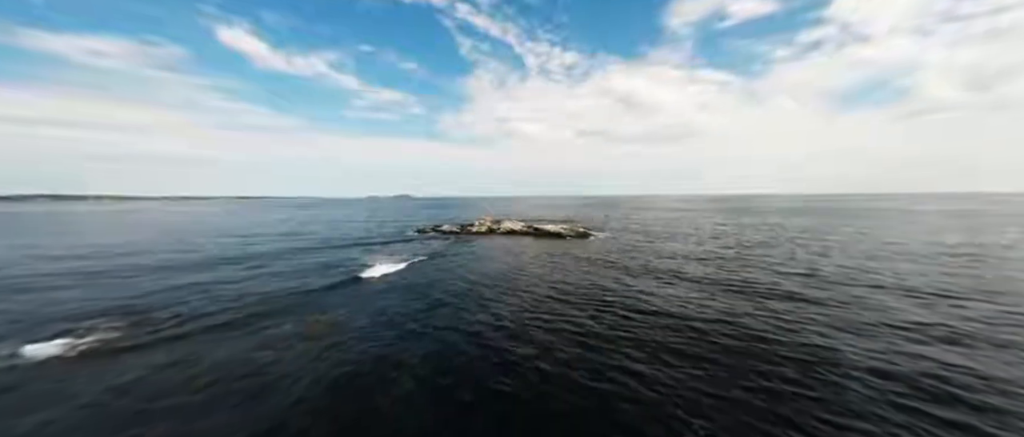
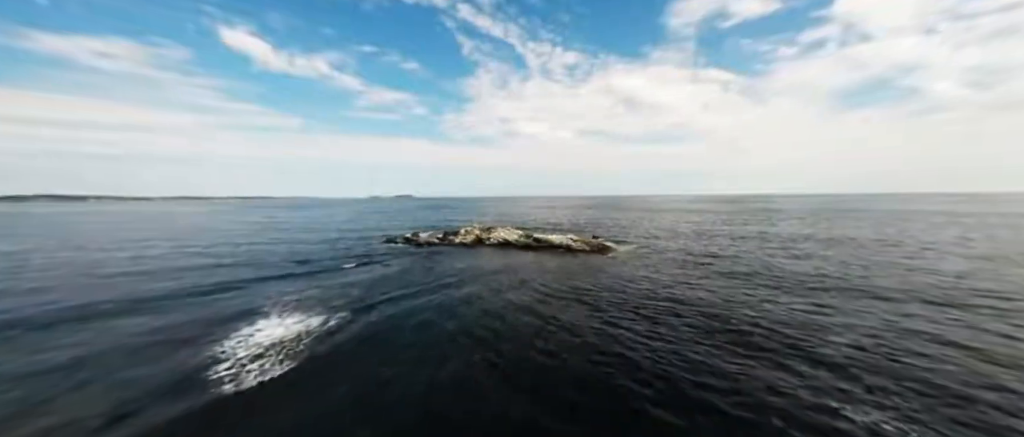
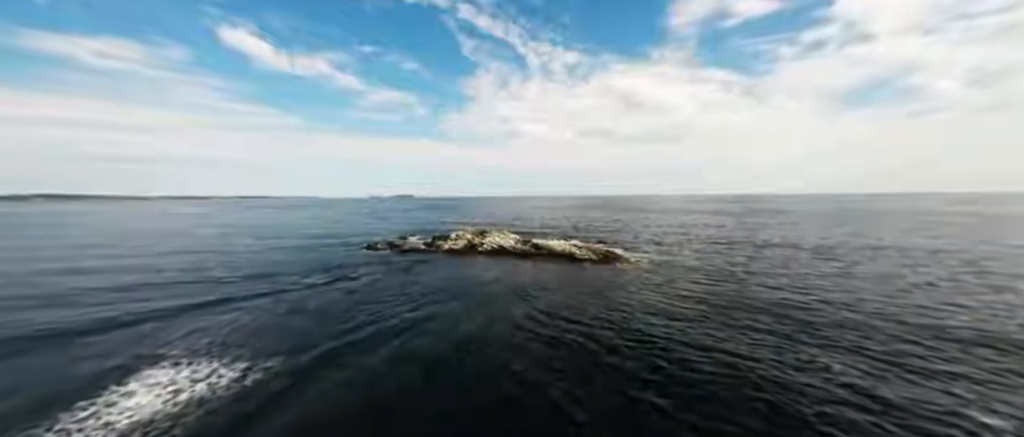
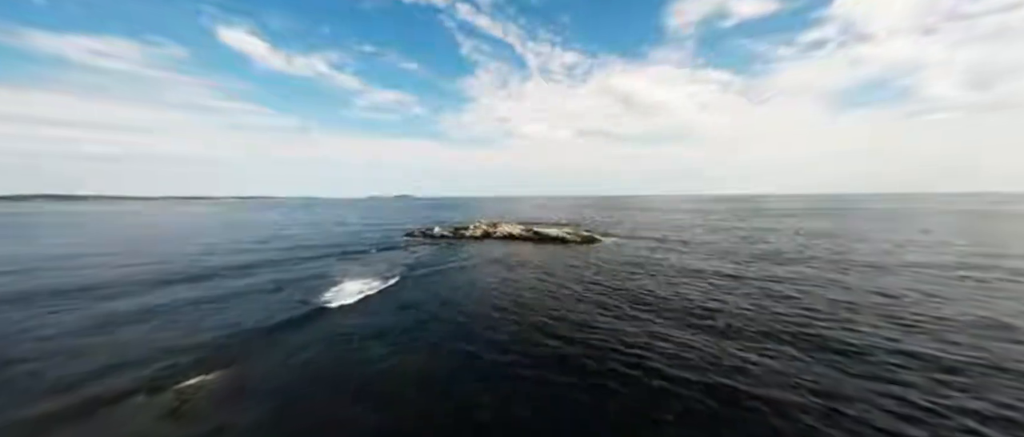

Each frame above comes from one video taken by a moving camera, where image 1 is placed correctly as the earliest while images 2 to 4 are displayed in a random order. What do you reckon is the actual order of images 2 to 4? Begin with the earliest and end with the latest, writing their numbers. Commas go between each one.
4, 2, 3
